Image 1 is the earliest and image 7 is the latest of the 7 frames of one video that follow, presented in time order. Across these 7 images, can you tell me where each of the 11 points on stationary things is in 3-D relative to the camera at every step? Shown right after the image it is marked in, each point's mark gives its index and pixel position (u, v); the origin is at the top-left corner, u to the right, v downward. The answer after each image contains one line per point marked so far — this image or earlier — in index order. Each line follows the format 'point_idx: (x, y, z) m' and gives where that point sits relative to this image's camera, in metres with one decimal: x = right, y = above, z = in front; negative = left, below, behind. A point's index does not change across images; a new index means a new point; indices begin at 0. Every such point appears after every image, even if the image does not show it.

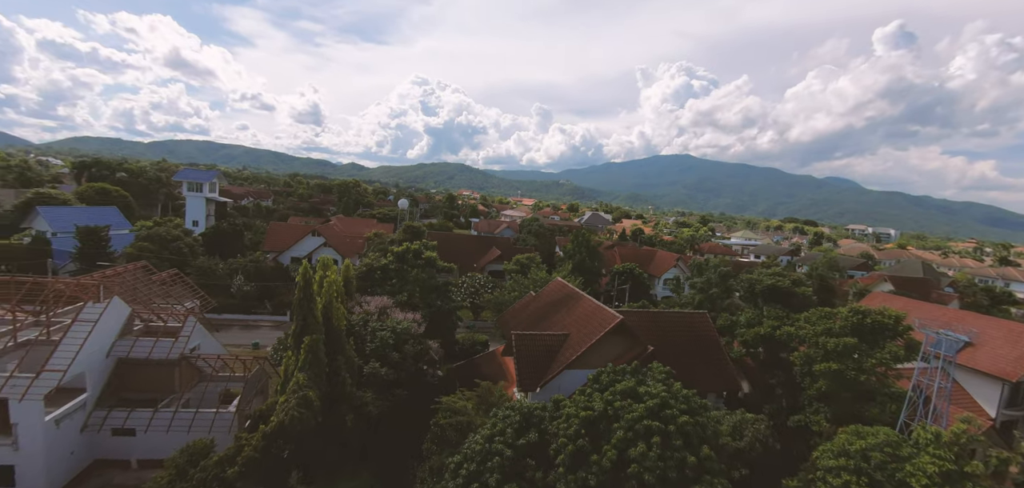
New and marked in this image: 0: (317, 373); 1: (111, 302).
0: (-5.5, -3.7, +12.2) m
1: (-15.4, -2.2, +16.3) m
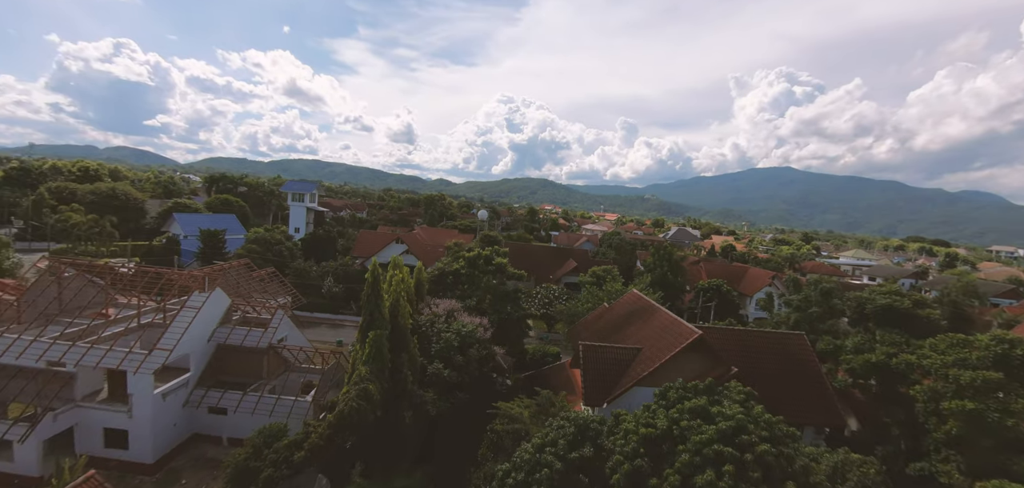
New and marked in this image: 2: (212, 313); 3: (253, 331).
0: (-3.9, -3.6, +12.4) m
1: (-12.8, -2.0, +18.2) m
2: (-12.8, -3.0, +18.1) m
3: (-11.4, -3.9, +18.8) m
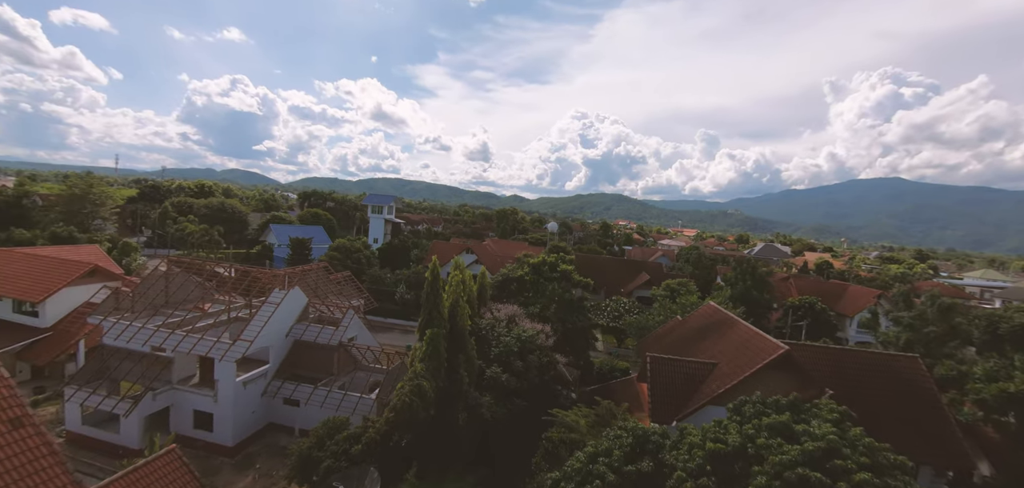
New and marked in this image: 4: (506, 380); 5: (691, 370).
0: (-2.2, -3.6, +12.4) m
1: (-10.1, -2.1, +19.6) m
2: (-10.2, -3.0, +19.5) m
3: (-8.7, -4.0, +19.9) m
4: (-0.1, -4.8, +14.8) m
5: (+6.5, -4.6, +15.3) m
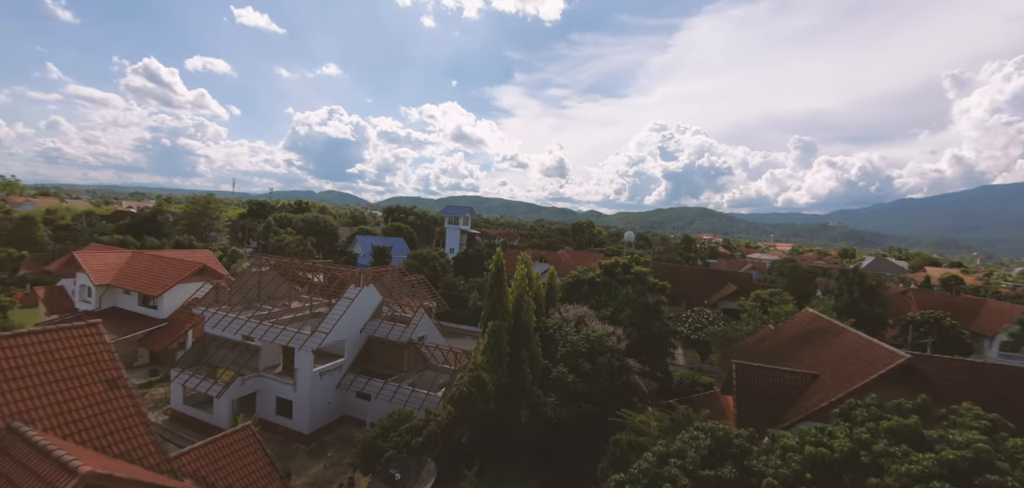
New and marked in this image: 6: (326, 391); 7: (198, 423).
0: (-0.4, -3.3, +12.1) m
1: (-7.0, -2.1, +20.5) m
2: (-7.1, -3.0, +20.4) m
3: (-5.5, -4.0, +20.5) m
4: (+2.0, -4.6, +14.0) m
5: (+8.6, -4.4, +13.4) m
6: (-8.0, -6.4, +18.3) m
7: (-13.5, -7.7, +18.1) m
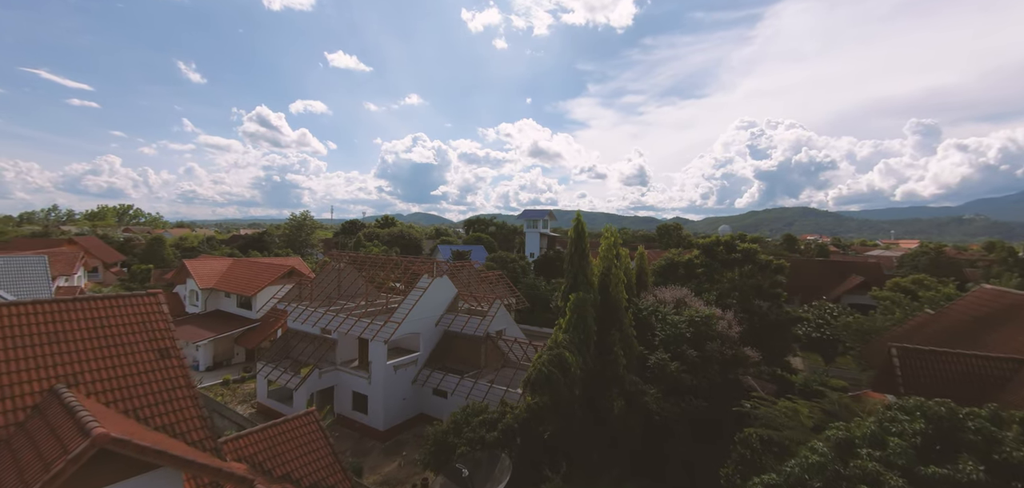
0: (+1.6, -2.3, +10.0) m
1: (-3.4, -1.6, +19.6) m
2: (-3.4, -2.5, +19.4) m
3: (-1.9, -3.4, +19.2) m
4: (+4.5, -3.5, +11.5) m
5: (+10.8, -3.0, +9.7) m
6: (-4.6, -5.9, +17.4) m
7: (-10.0, -7.4, +18.2) m
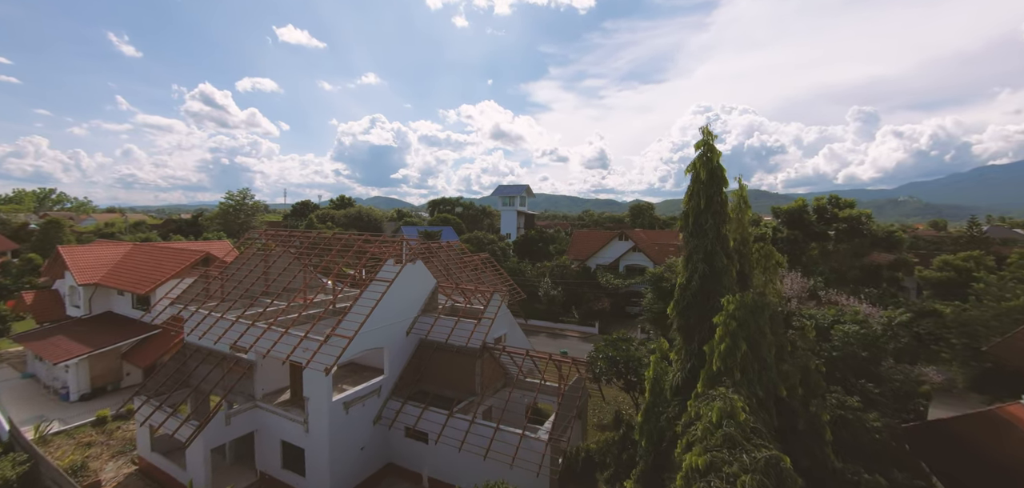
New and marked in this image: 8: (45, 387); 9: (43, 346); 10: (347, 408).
0: (+2.6, -1.7, +4.5) m
1: (-3.2, -0.7, +13.6) m
2: (-3.3, -1.6, +13.4) m
3: (-1.6, -2.5, +13.4) m
4: (+5.3, -2.8, +6.2) m
5: (+11.8, -2.2, +4.9) m
6: (-4.2, -5.0, +11.5) m
7: (-9.6, -6.6, +11.8) m
8: (-20.5, -6.3, +18.5) m
9: (-20.2, -4.4, +18.2) m
10: (-4.3, -4.3, +11.1) m
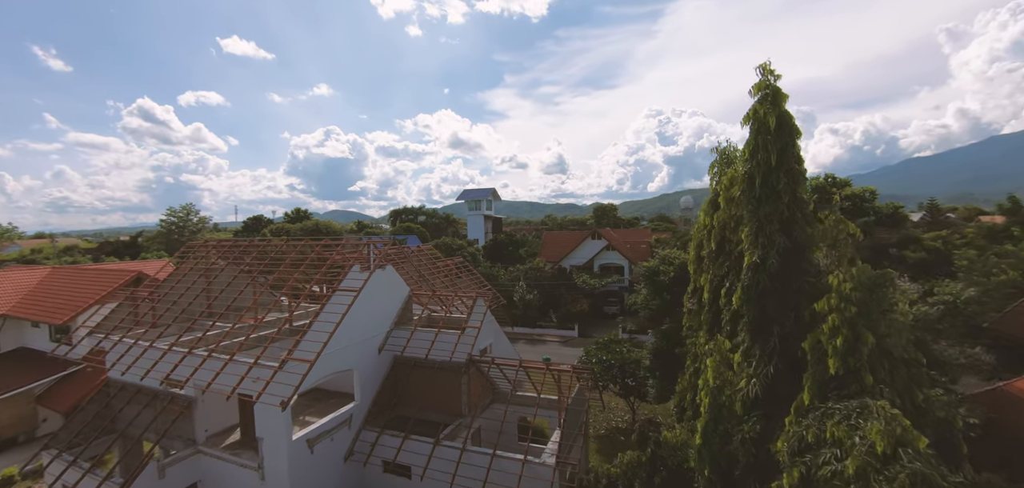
0: (+2.9, -1.3, +3.3) m
1: (-3.6, -0.8, +11.8) m
2: (-3.6, -1.7, +11.7) m
3: (-2.0, -2.5, +11.7) m
4: (+5.5, -2.3, +5.1) m
5: (+12.0, -1.4, +4.4) m
6: (-4.2, -5.2, +9.6) m
7: (-9.6, -7.0, +9.5) m
8: (-21.0, -7.3, +15.3) m
9: (-20.8, -5.4, +15.0) m
10: (-4.4, -4.4, +9.3) m
